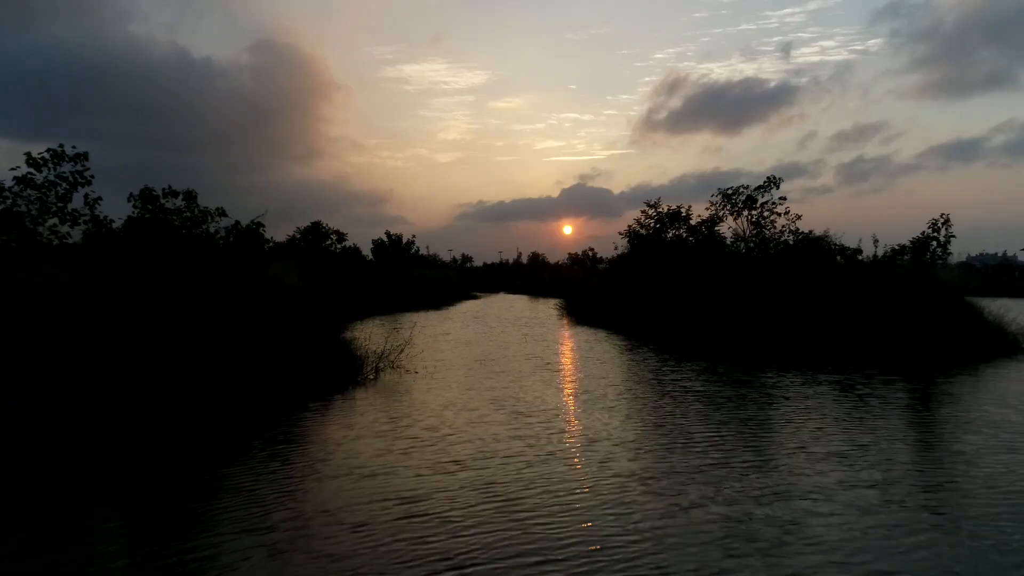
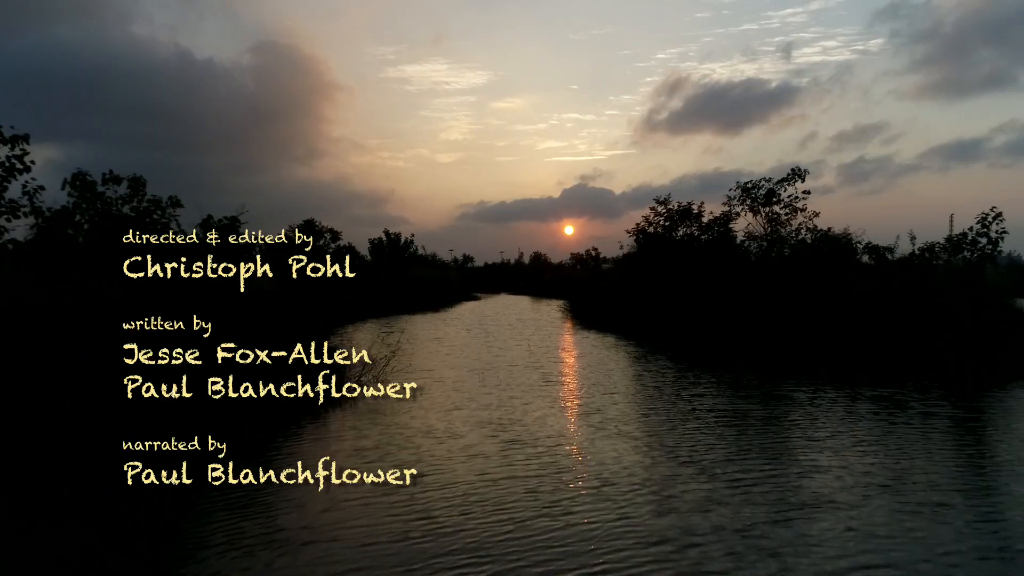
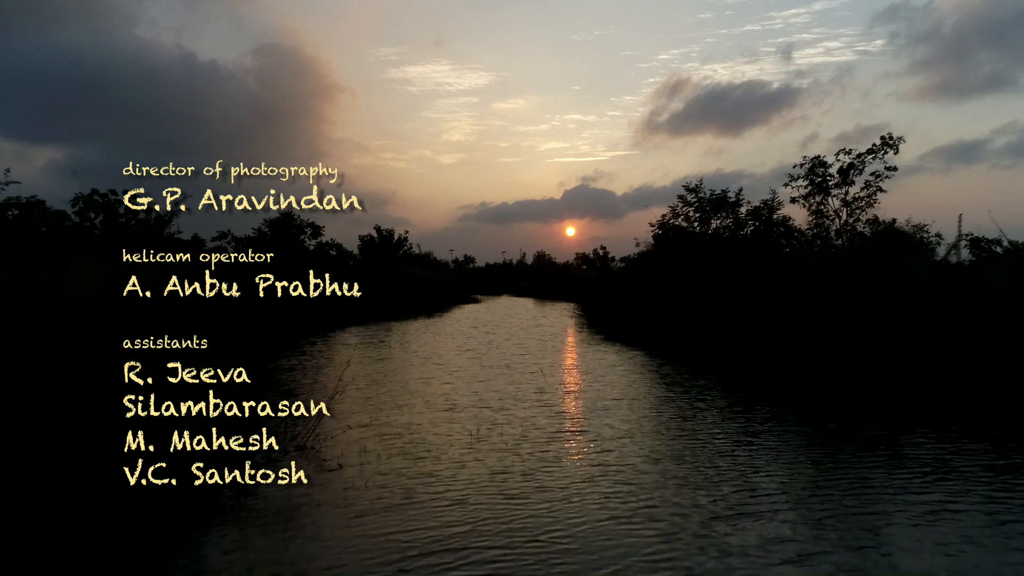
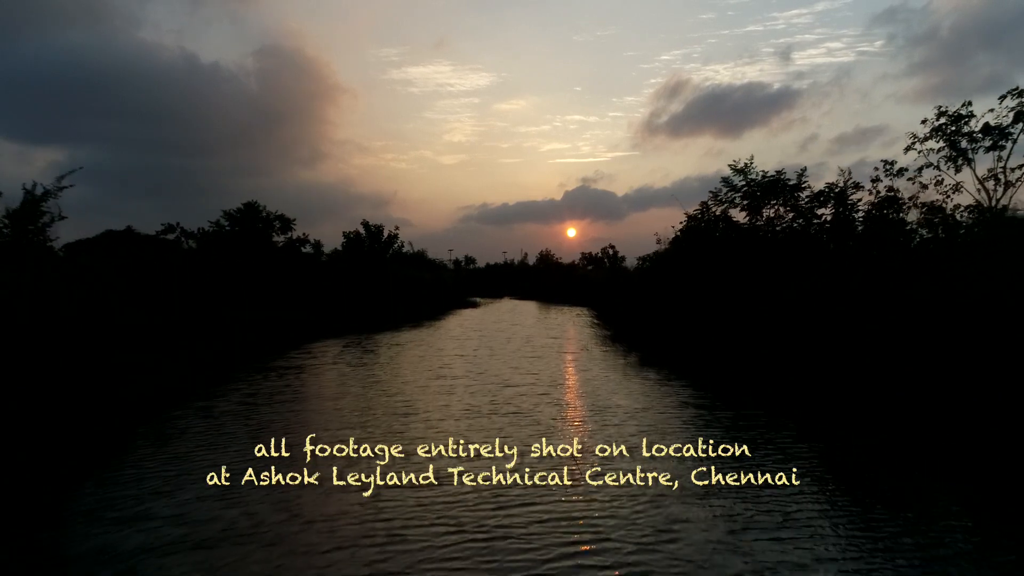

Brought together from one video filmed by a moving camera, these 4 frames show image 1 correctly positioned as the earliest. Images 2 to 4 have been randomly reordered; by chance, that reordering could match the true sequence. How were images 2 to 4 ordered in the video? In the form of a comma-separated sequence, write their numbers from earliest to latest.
2, 3, 4
